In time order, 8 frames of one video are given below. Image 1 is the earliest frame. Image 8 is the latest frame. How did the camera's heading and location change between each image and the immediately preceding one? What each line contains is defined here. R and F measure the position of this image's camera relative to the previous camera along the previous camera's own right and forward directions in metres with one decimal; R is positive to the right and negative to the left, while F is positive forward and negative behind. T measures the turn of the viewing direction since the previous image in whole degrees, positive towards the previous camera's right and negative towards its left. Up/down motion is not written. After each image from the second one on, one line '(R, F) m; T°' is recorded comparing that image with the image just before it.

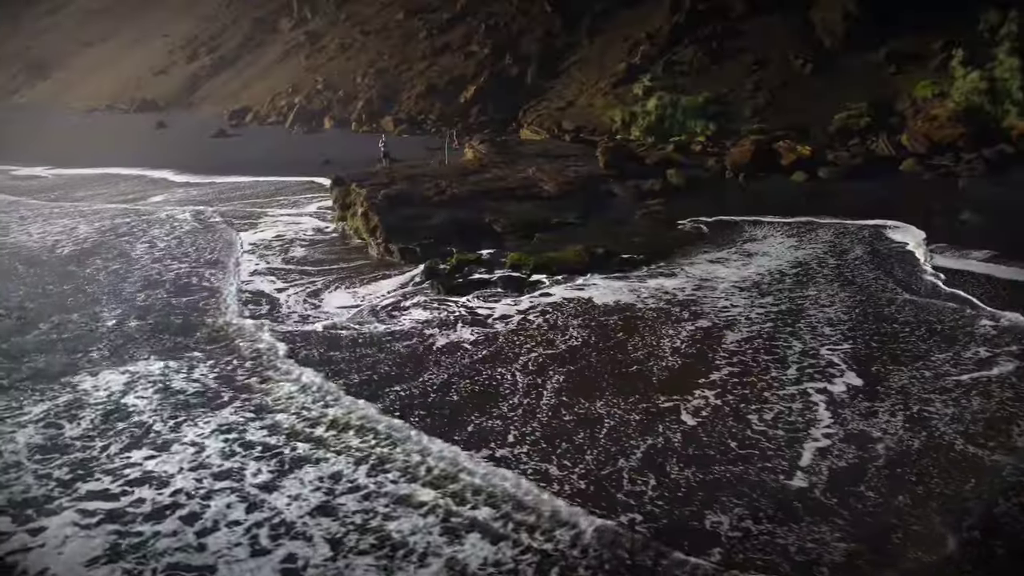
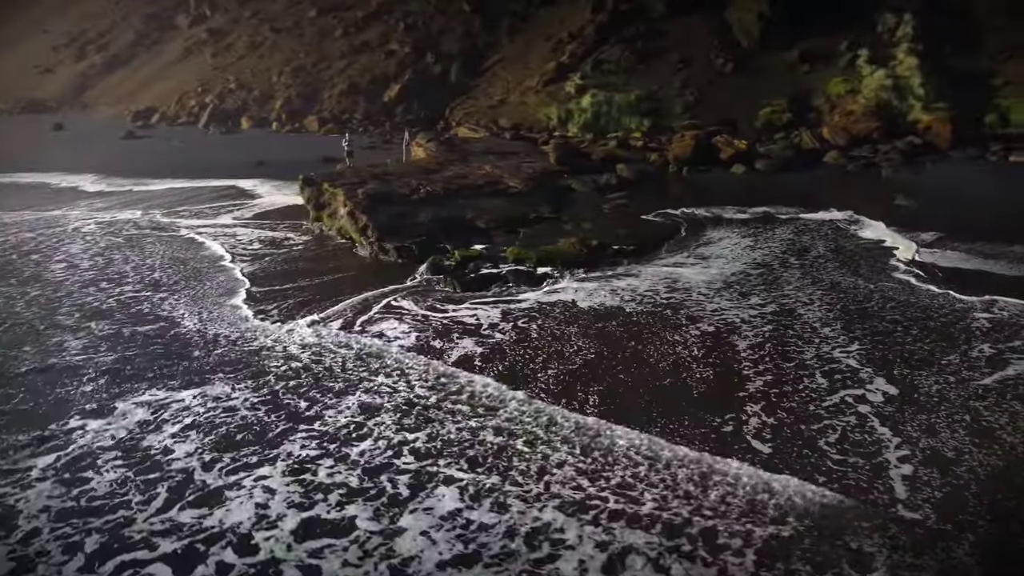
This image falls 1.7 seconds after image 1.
(-1.5, +1.2) m; +7°
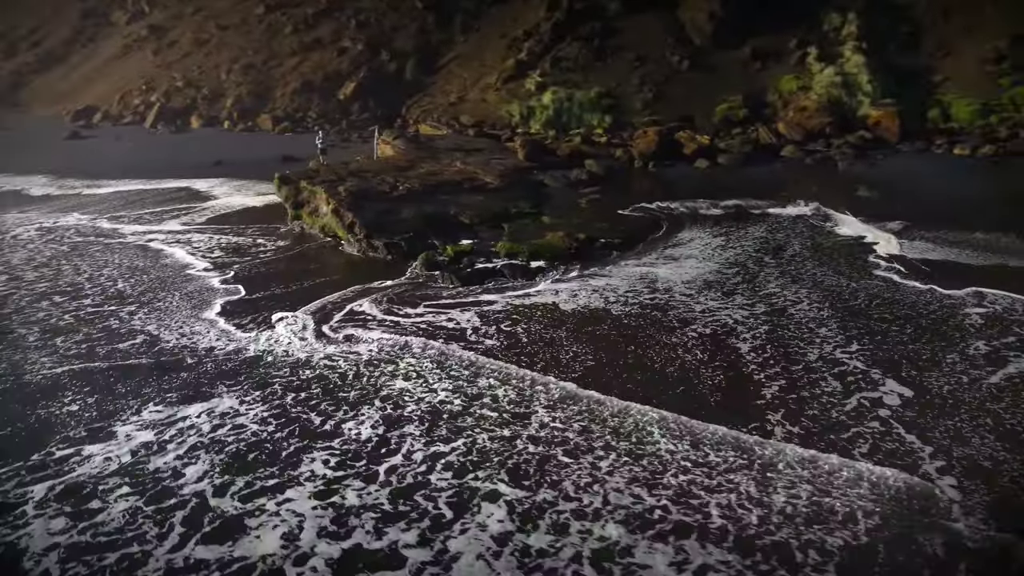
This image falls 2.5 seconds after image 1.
(-0.6, +0.5) m; +4°
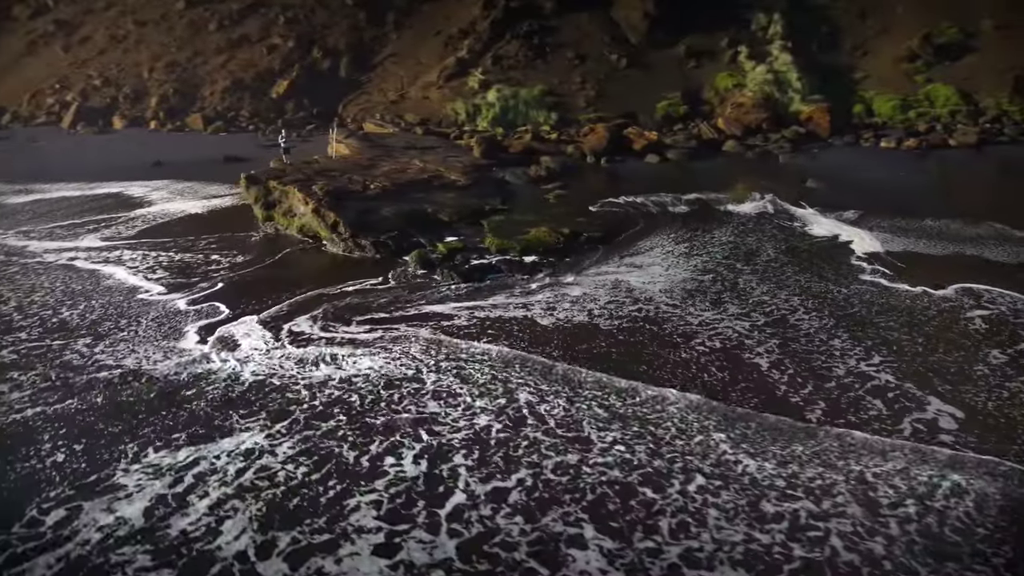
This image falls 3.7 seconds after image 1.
(-0.9, +0.7) m; +6°
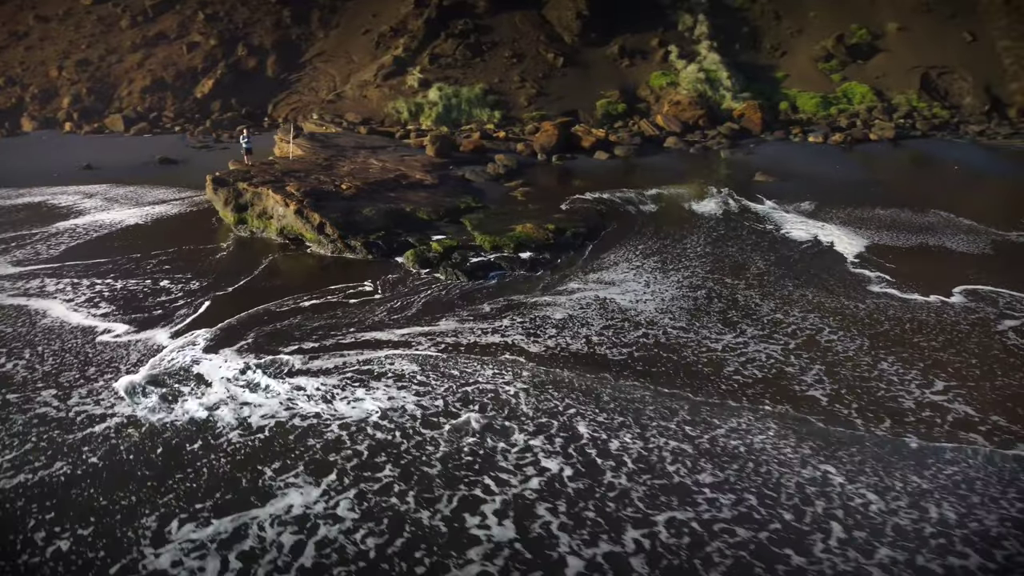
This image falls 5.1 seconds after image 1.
(-1.1, +0.8) m; +6°
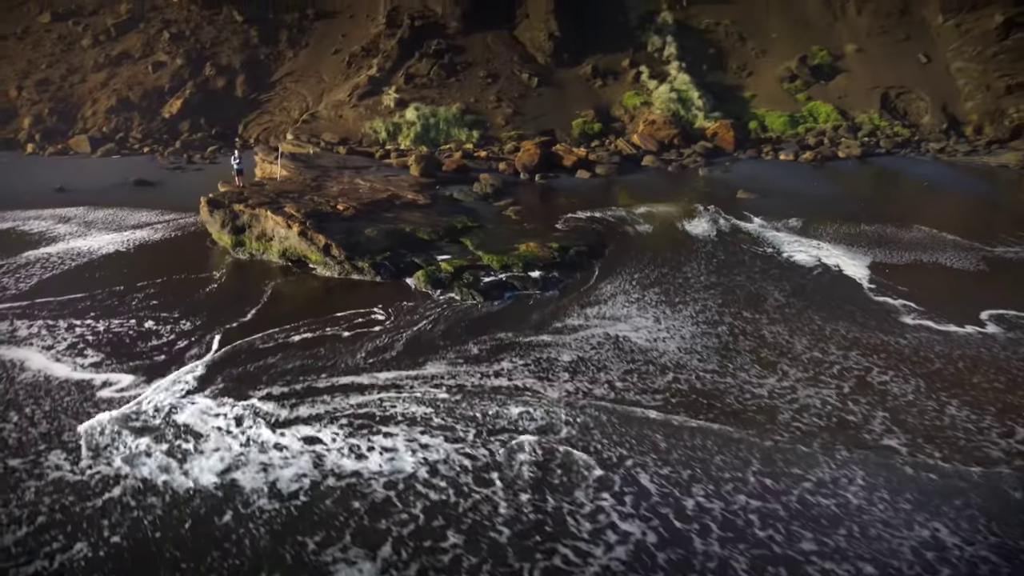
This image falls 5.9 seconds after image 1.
(-0.7, +0.5) m; +3°
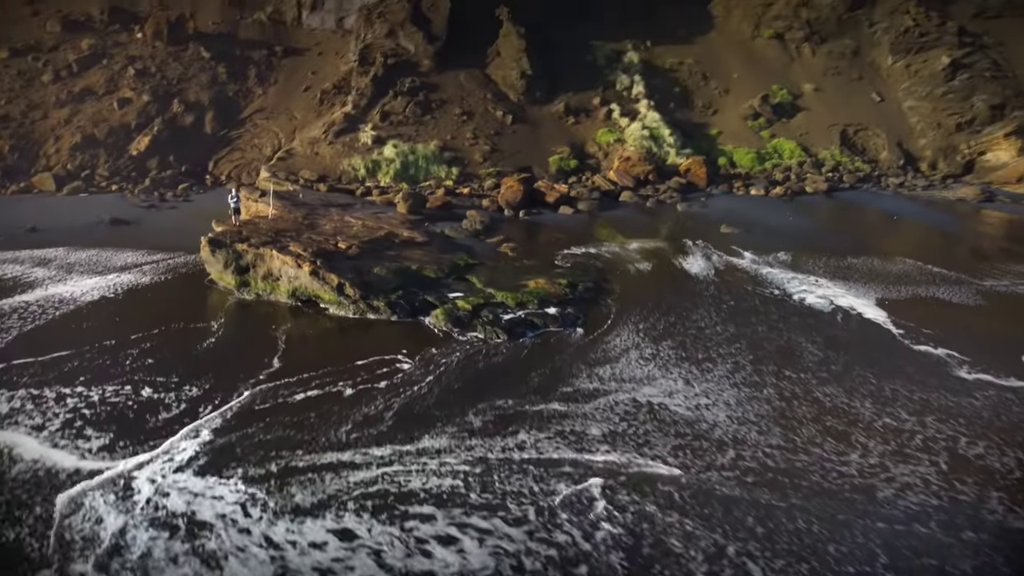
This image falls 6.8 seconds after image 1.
(-0.8, +0.5) m; +3°
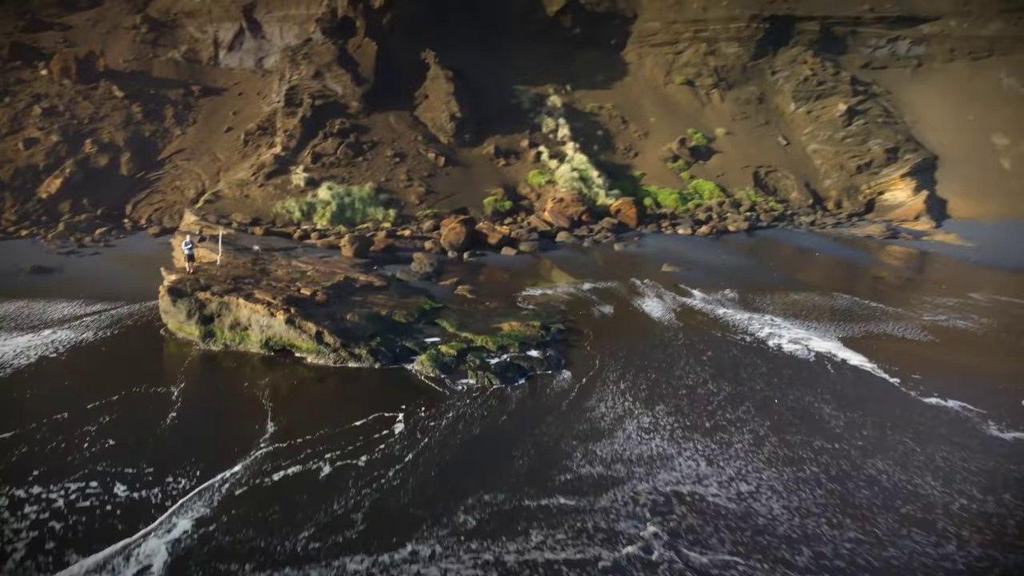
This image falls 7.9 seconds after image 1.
(-0.9, +0.5) m; +6°
